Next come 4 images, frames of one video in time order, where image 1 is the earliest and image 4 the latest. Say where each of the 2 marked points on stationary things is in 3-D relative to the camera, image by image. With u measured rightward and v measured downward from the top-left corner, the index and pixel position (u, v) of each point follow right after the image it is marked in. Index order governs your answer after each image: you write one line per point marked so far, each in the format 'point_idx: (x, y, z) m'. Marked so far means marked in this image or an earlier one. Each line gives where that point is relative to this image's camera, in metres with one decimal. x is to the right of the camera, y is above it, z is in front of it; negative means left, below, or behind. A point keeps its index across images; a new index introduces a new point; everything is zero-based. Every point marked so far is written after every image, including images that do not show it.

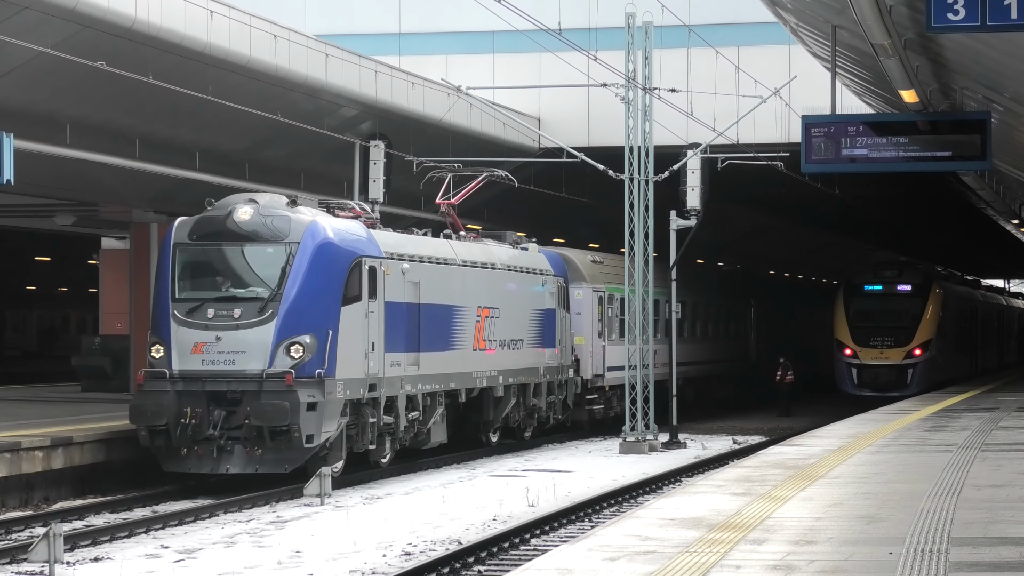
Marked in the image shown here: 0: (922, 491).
0: (+4.7, -2.4, +13.0) m
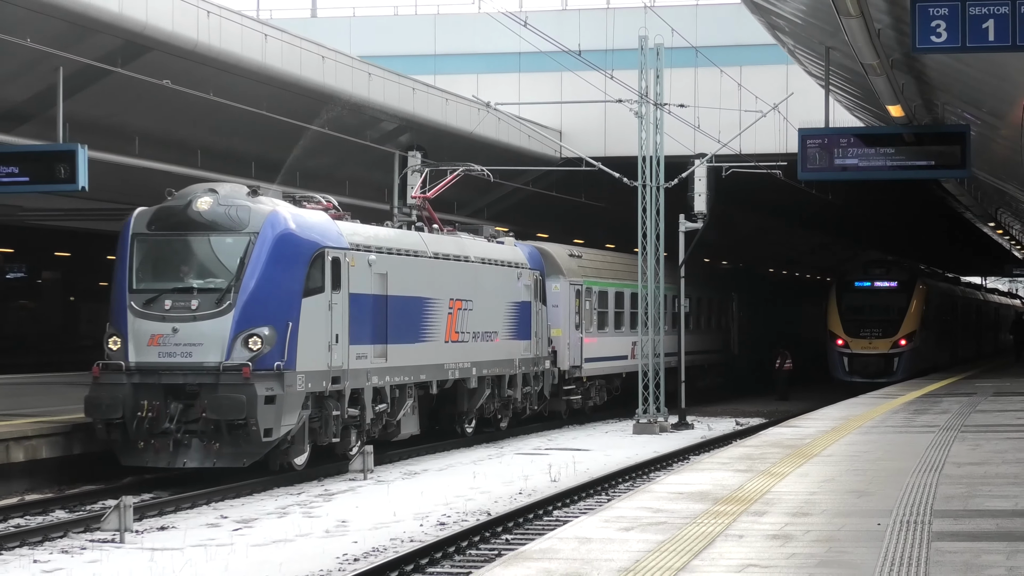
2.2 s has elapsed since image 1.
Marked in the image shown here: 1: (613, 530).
0: (+5.0, -2.3, +14.4) m
1: (+1.1, -2.8, +12.7) m
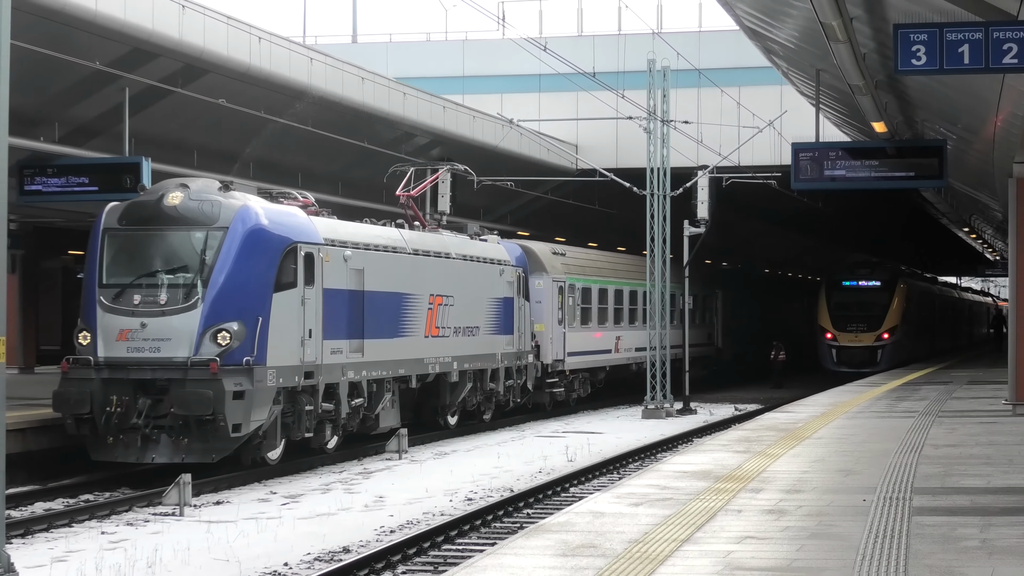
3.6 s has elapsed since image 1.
0: (+5.3, -2.3, +15.9) m
1: (+1.4, -2.7, +14.3) m
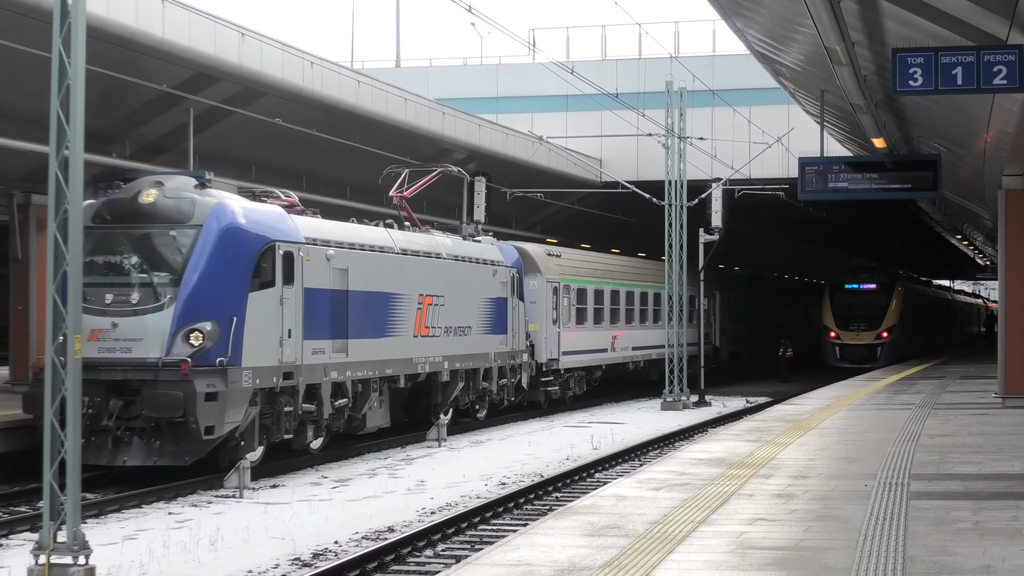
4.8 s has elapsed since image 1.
0: (+5.8, -2.3, +17.3) m
1: (+1.9, -2.8, +15.7) m
